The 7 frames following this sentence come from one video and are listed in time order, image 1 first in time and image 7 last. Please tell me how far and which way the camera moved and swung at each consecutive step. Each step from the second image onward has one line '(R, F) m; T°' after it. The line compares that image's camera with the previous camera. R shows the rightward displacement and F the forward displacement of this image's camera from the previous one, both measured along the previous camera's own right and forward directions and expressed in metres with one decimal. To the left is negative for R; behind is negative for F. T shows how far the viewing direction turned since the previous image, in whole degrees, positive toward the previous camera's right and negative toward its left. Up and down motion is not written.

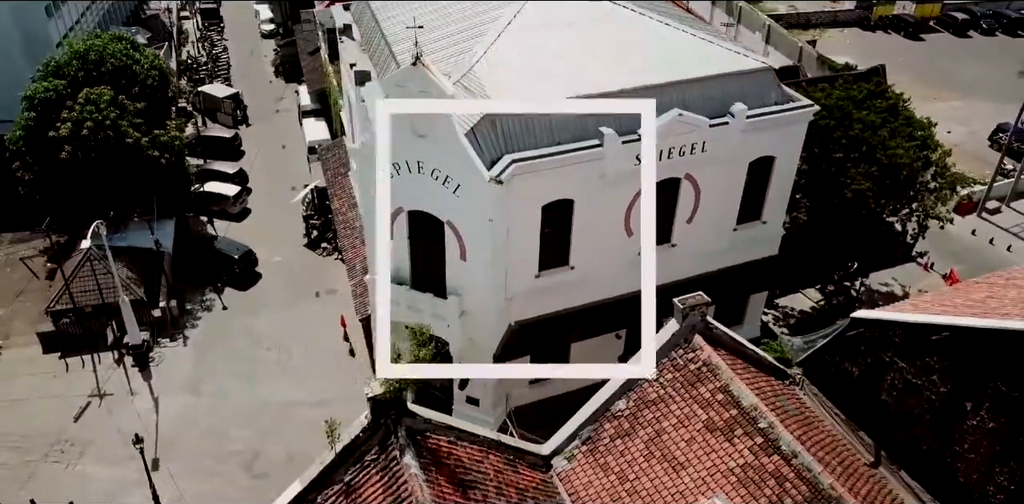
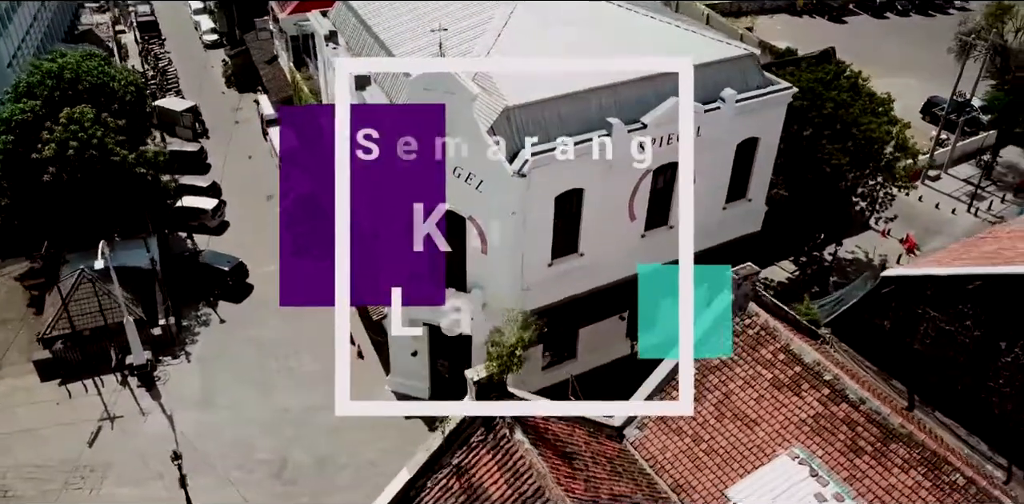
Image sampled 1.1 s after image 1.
(-3.0, -0.7) m; +6°
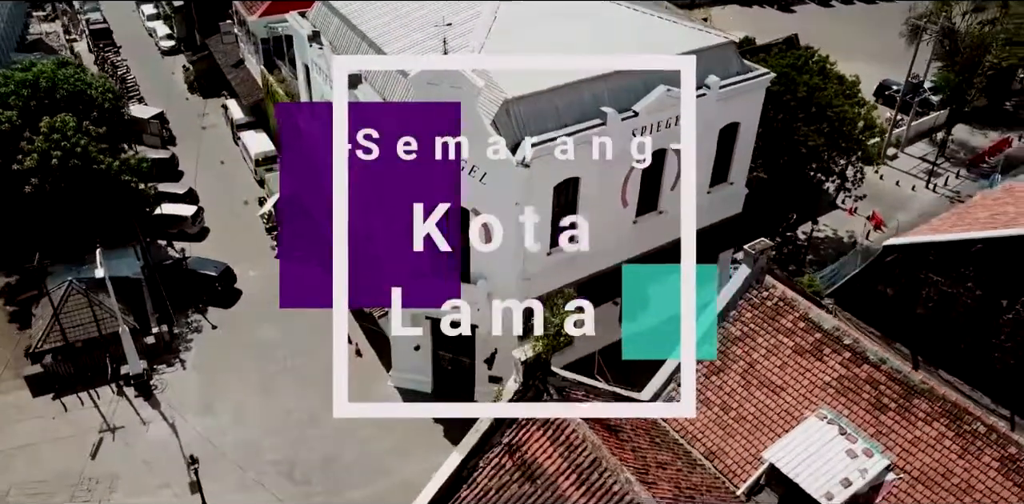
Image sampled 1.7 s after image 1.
(-1.8, -0.4) m; +4°
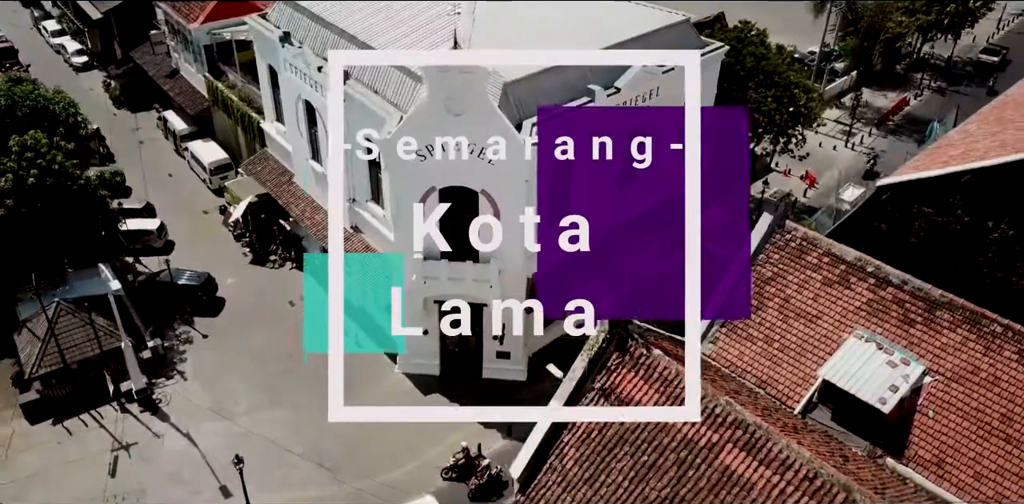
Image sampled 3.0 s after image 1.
(-3.8, -1.0) m; +8°
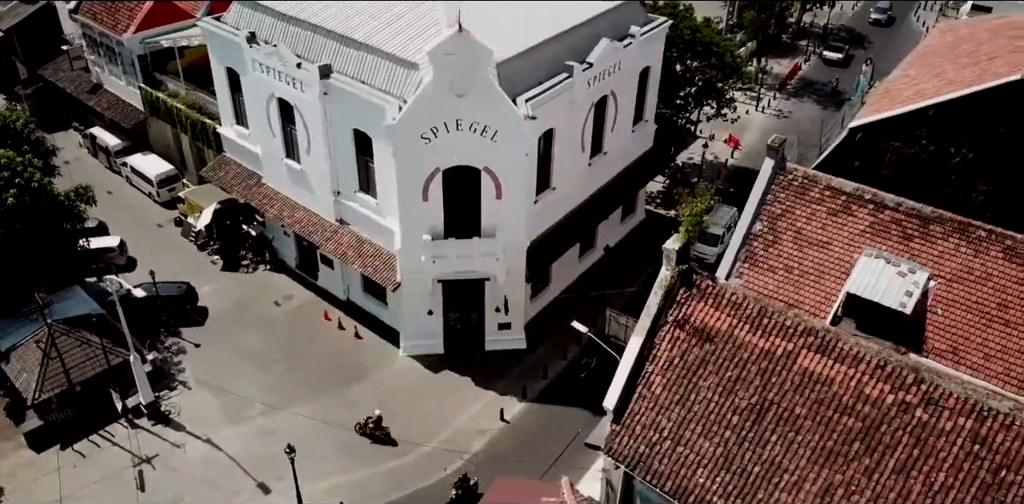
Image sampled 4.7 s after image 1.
(-4.5, -1.1) m; +9°
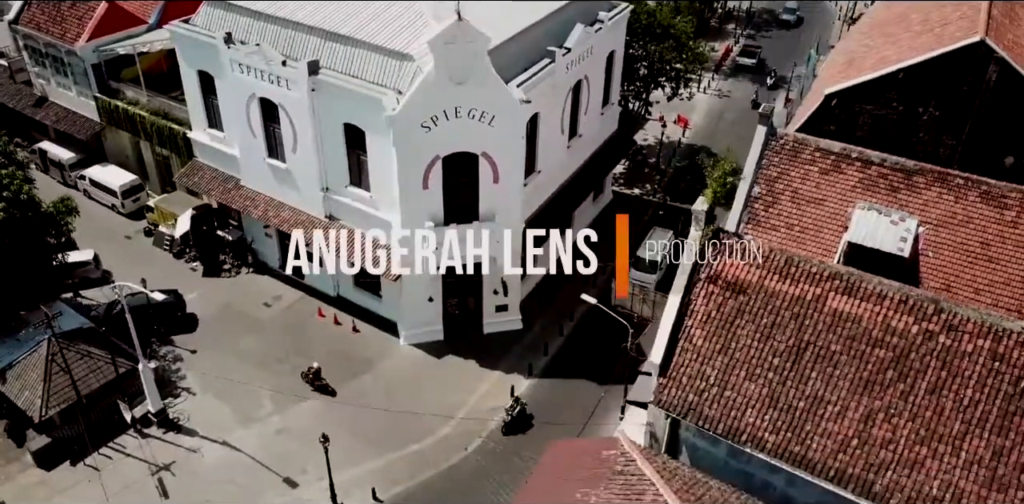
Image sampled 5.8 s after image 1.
(-3.0, -0.7) m; +6°
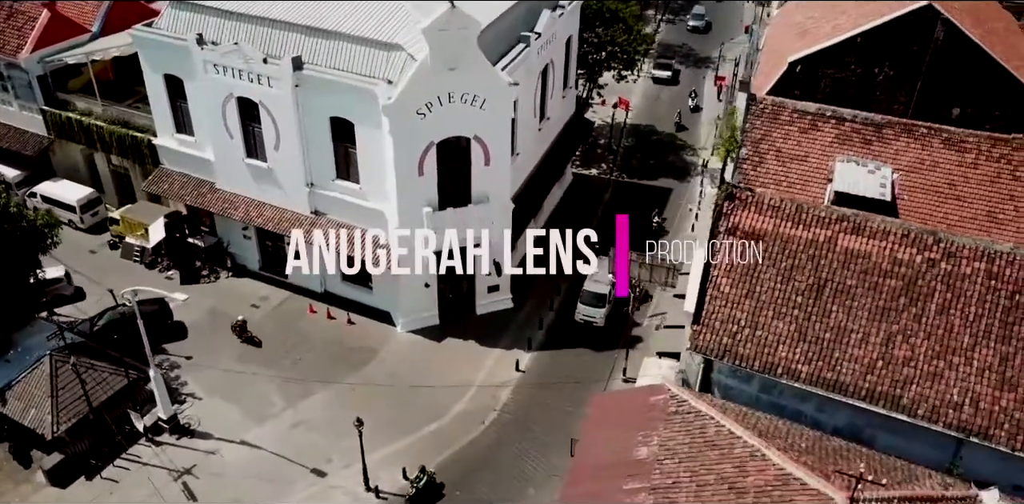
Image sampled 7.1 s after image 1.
(-3.4, -0.8) m; +7°
